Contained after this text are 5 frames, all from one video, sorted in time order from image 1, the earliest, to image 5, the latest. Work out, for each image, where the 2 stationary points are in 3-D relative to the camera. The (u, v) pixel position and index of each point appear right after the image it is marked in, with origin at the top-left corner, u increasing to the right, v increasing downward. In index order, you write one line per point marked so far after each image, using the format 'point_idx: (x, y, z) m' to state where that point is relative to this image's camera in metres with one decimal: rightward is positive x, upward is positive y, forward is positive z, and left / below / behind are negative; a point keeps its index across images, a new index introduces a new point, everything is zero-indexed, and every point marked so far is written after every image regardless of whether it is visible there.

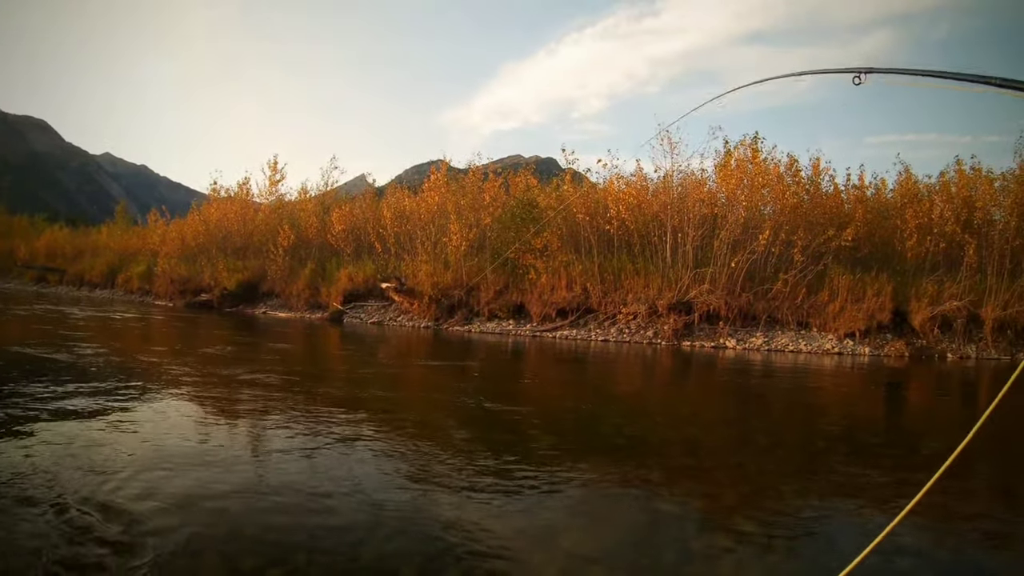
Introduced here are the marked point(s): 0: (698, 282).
0: (+5.9, +0.2, +19.4) m
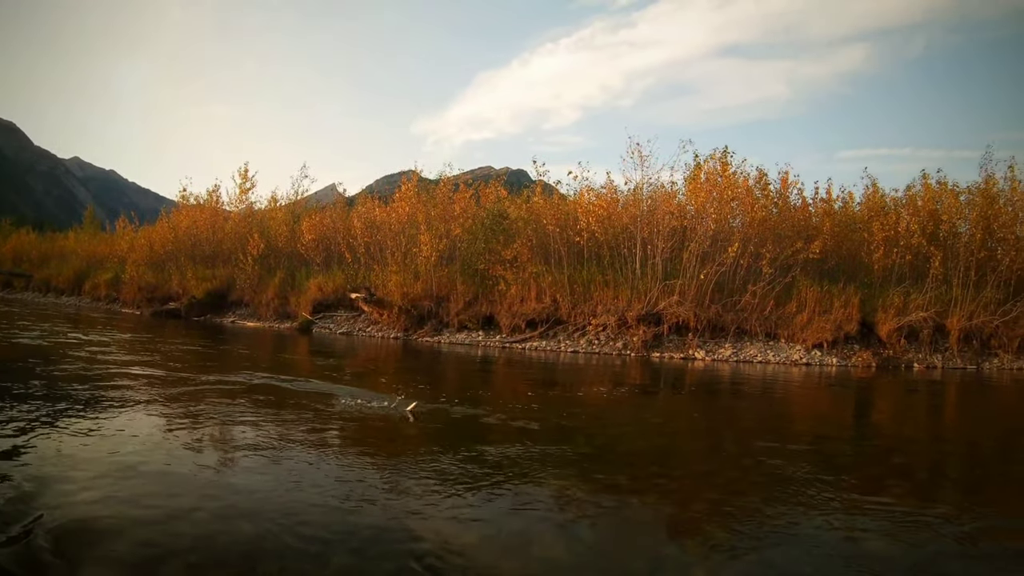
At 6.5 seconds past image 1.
0: (+4.9, -0.2, +19.5) m
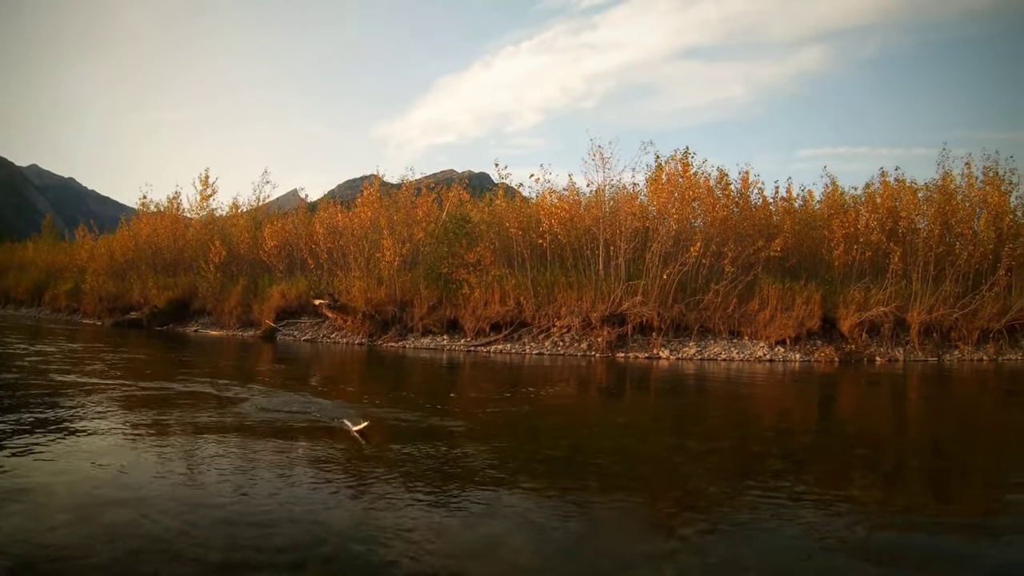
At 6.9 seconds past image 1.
0: (+3.8, -0.2, +19.7) m
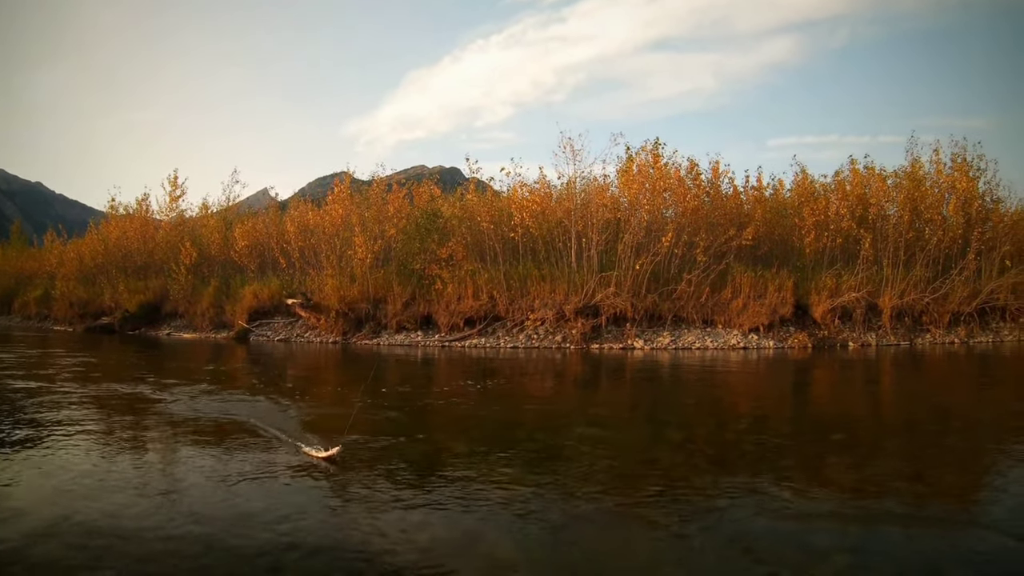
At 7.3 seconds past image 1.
0: (+2.9, +0.1, +19.9) m
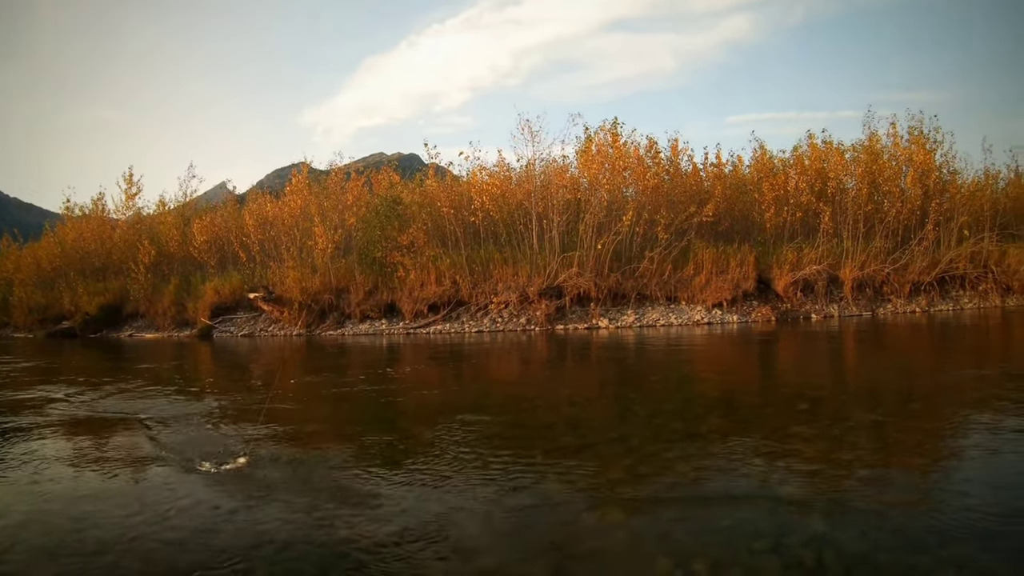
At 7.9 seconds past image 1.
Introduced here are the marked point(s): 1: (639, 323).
0: (+1.6, +0.7, +20.1) m
1: (+3.7, -1.0, +19.1) m
